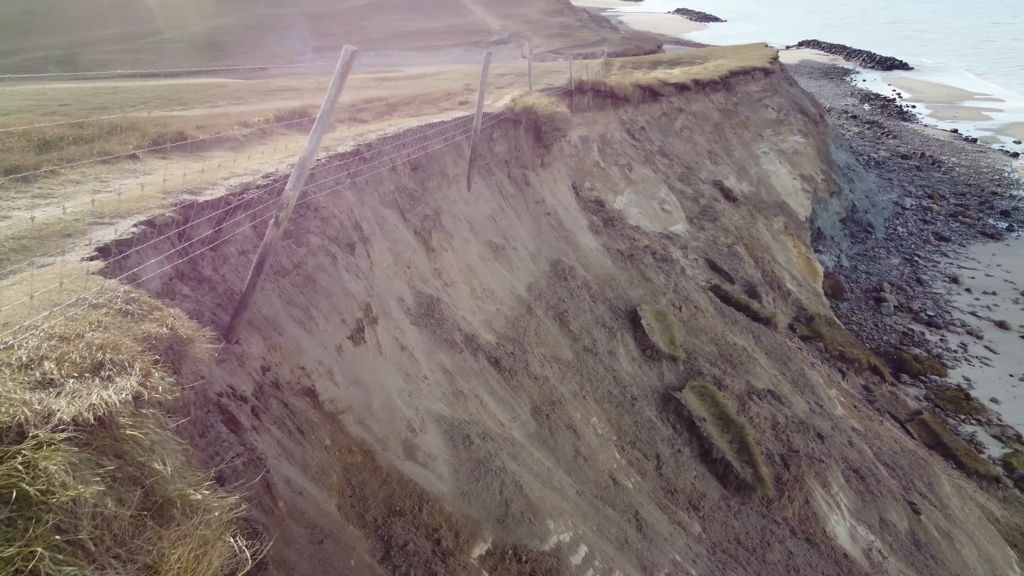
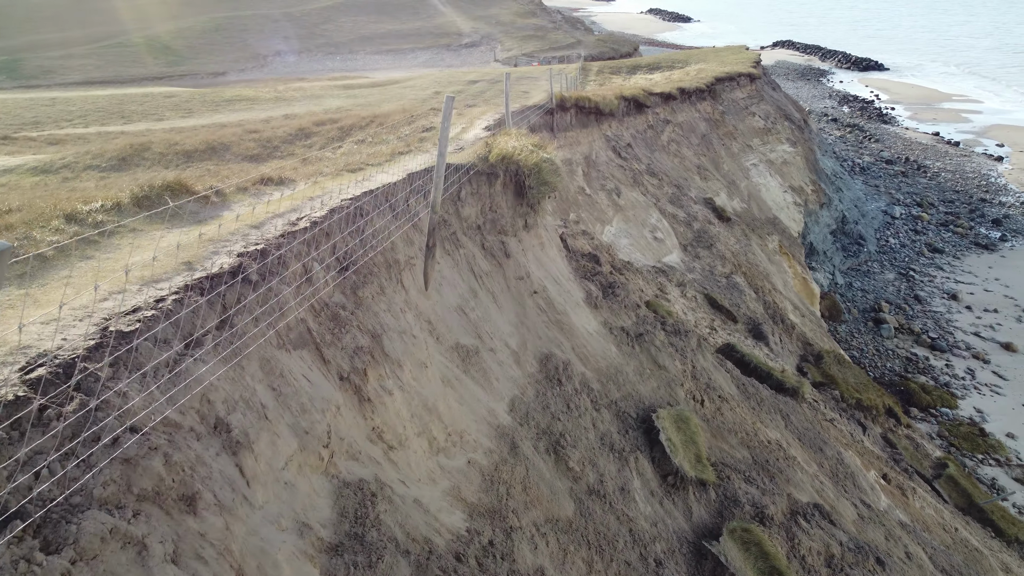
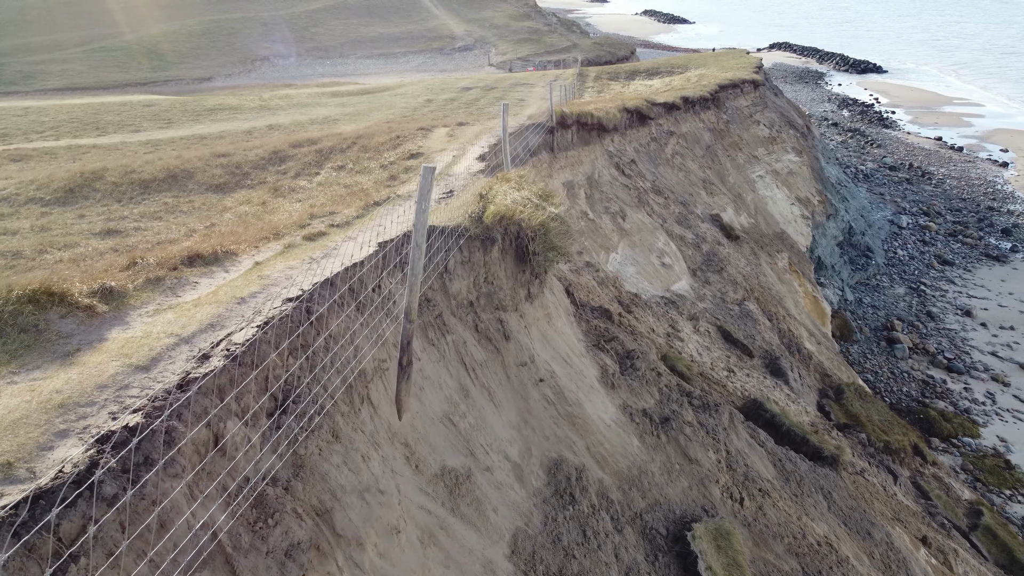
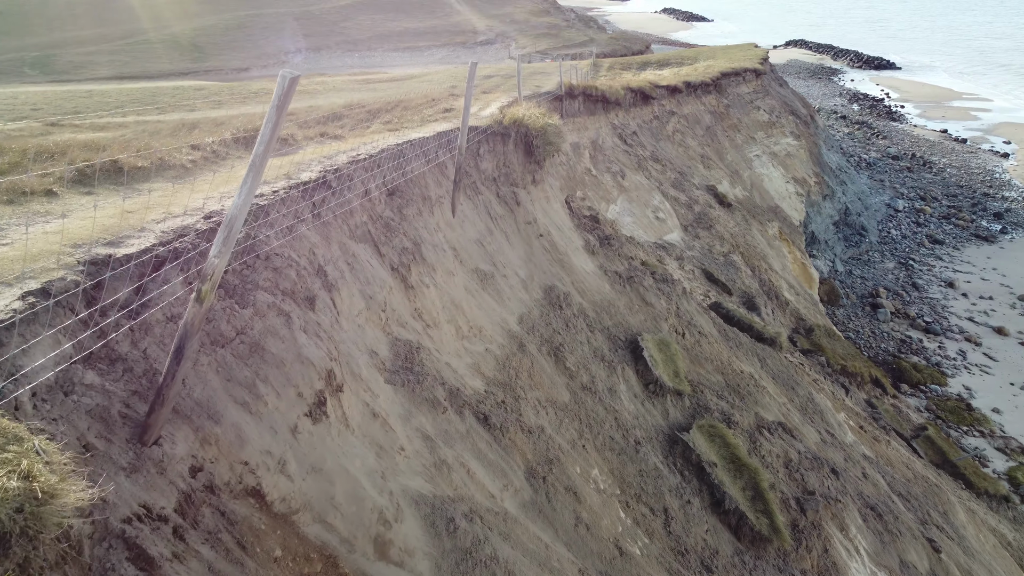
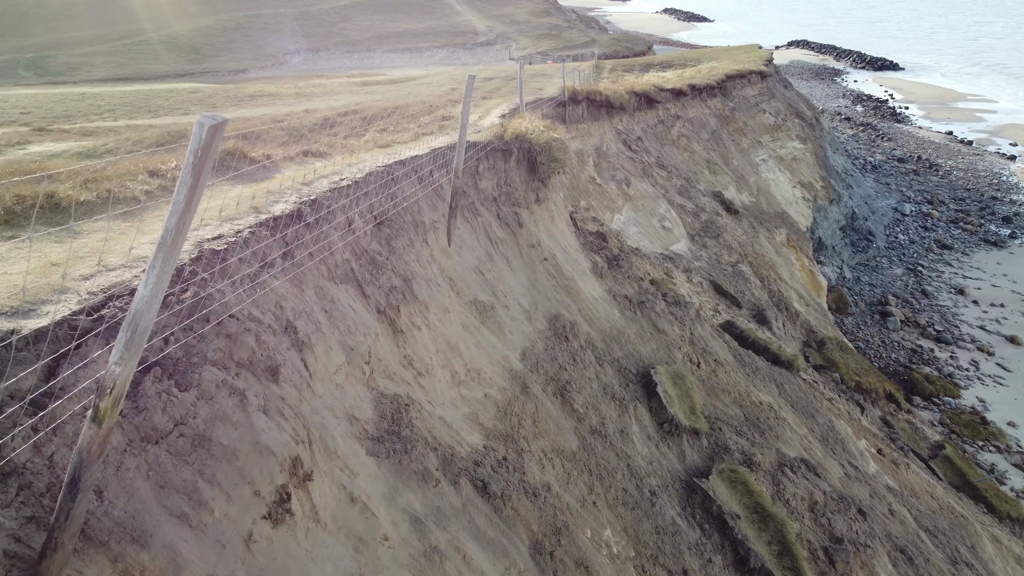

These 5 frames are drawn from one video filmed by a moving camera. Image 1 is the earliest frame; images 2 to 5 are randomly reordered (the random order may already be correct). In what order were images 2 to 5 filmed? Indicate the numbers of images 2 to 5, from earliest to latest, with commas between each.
4, 5, 2, 3
